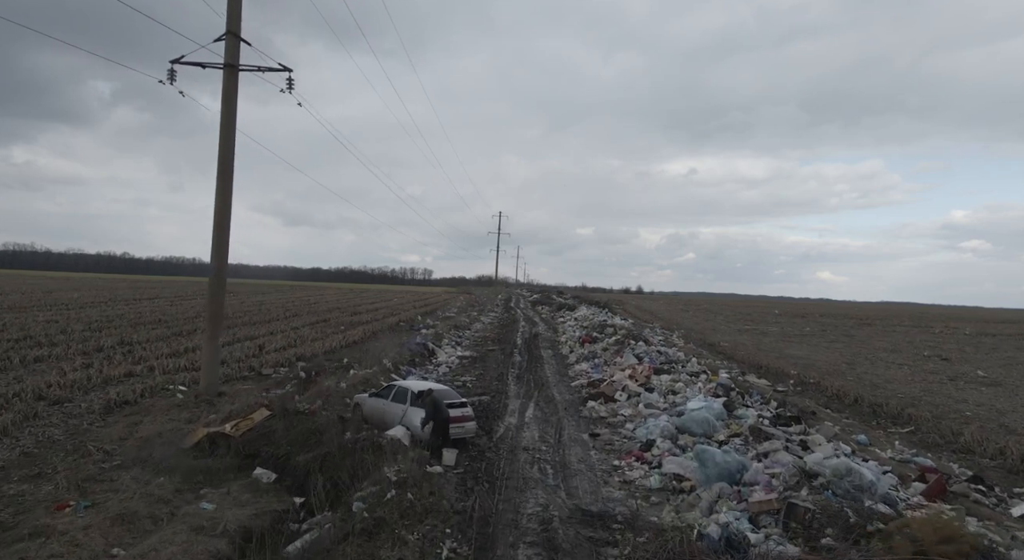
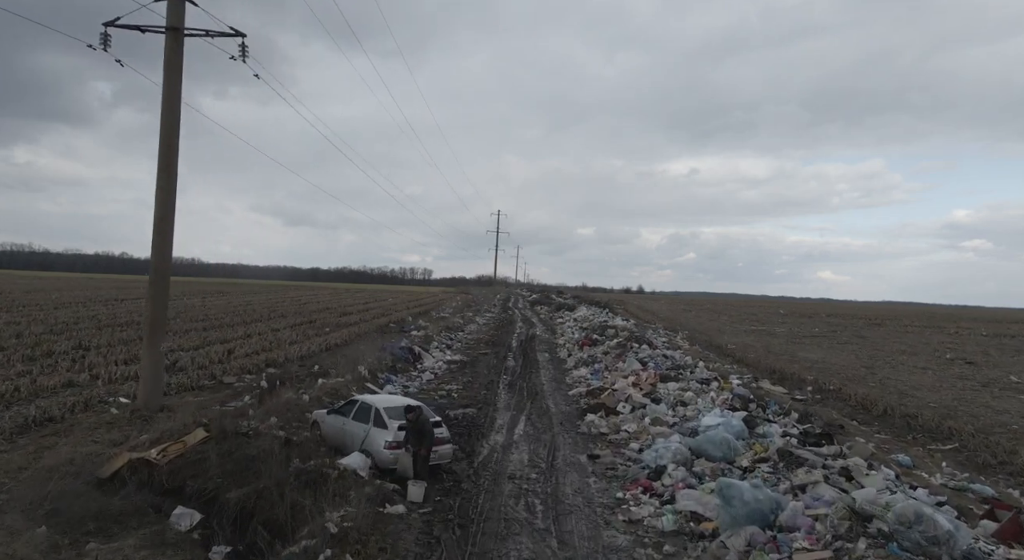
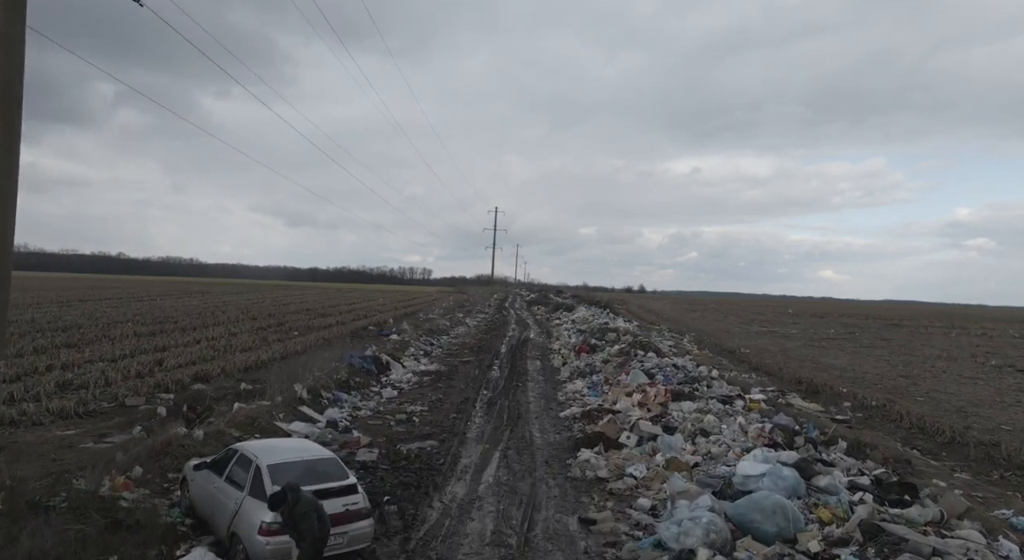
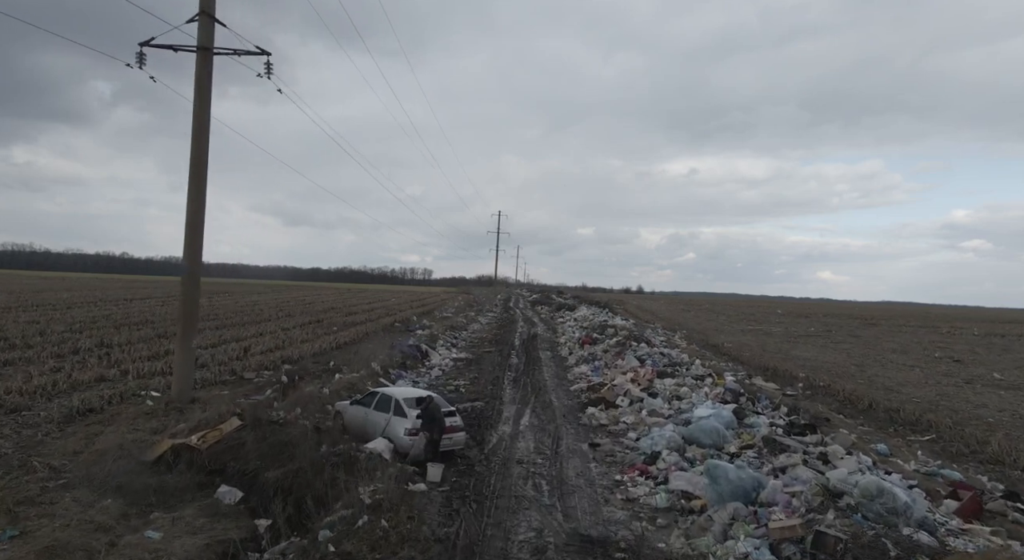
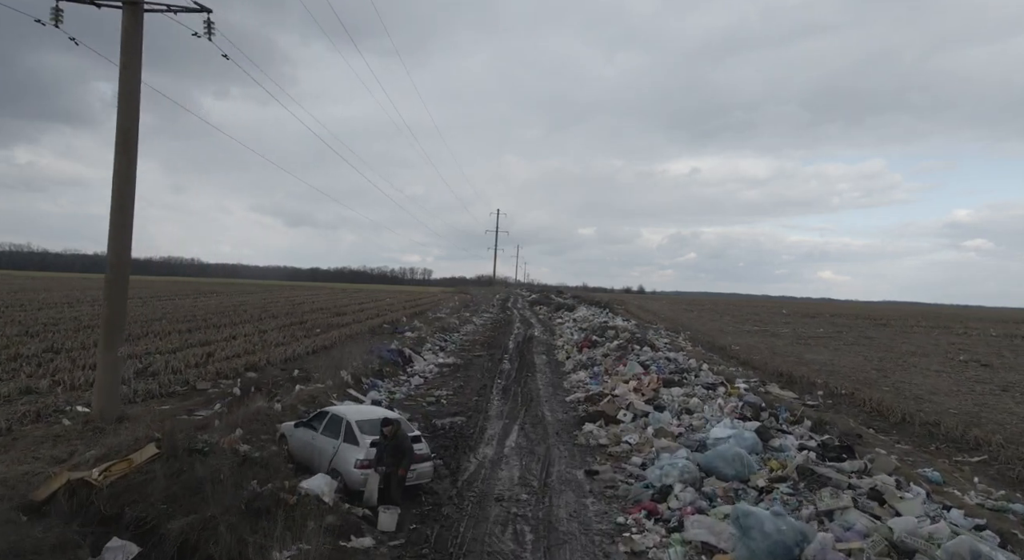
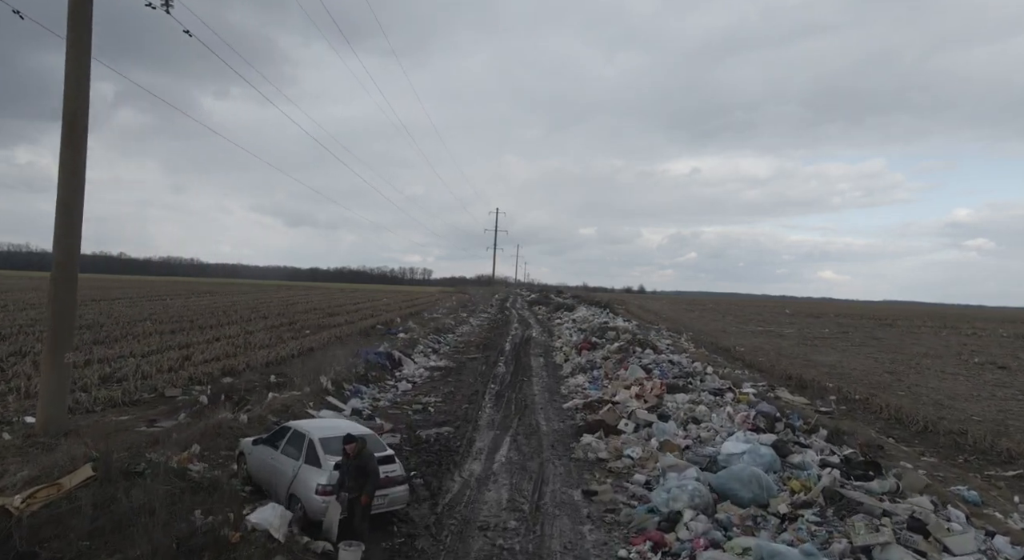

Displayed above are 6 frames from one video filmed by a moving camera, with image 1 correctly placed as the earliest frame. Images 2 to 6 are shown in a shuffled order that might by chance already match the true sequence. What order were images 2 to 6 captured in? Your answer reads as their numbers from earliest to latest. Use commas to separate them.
4, 2, 5, 6, 3
